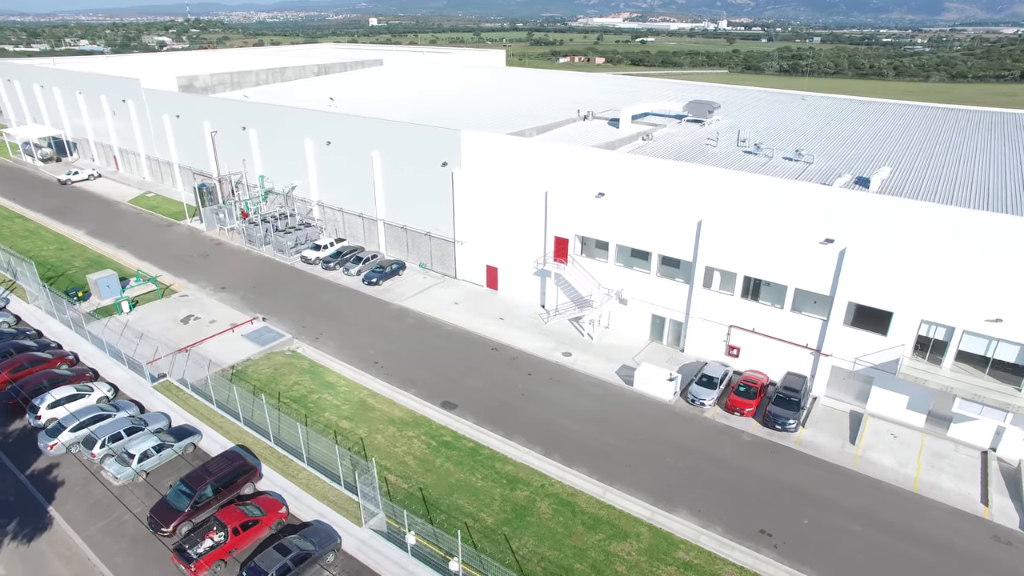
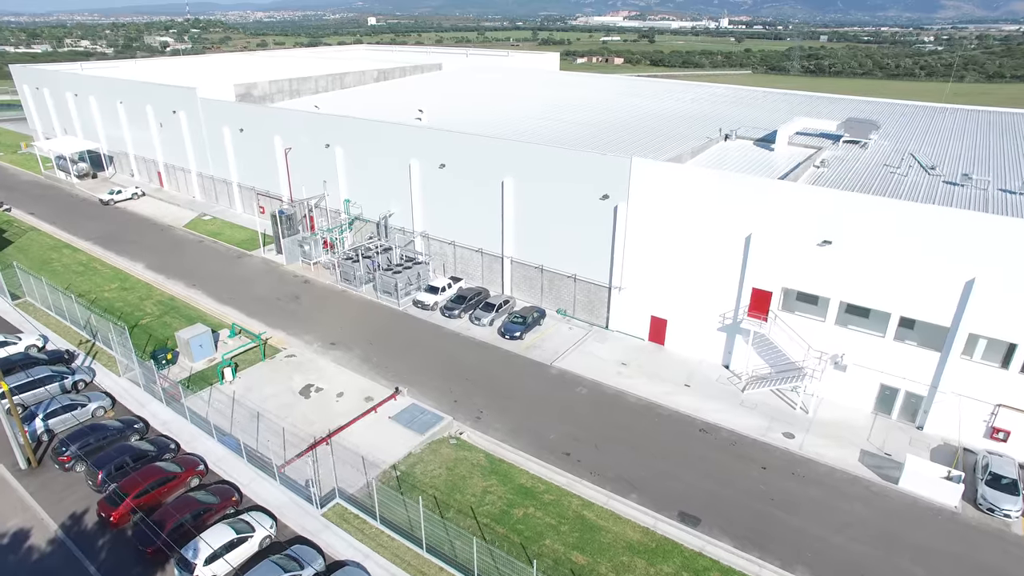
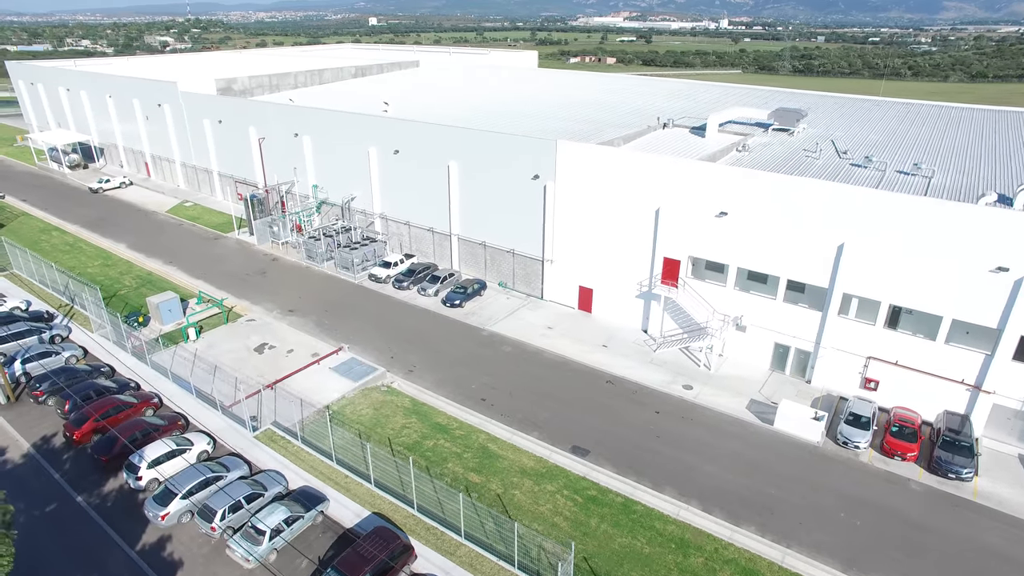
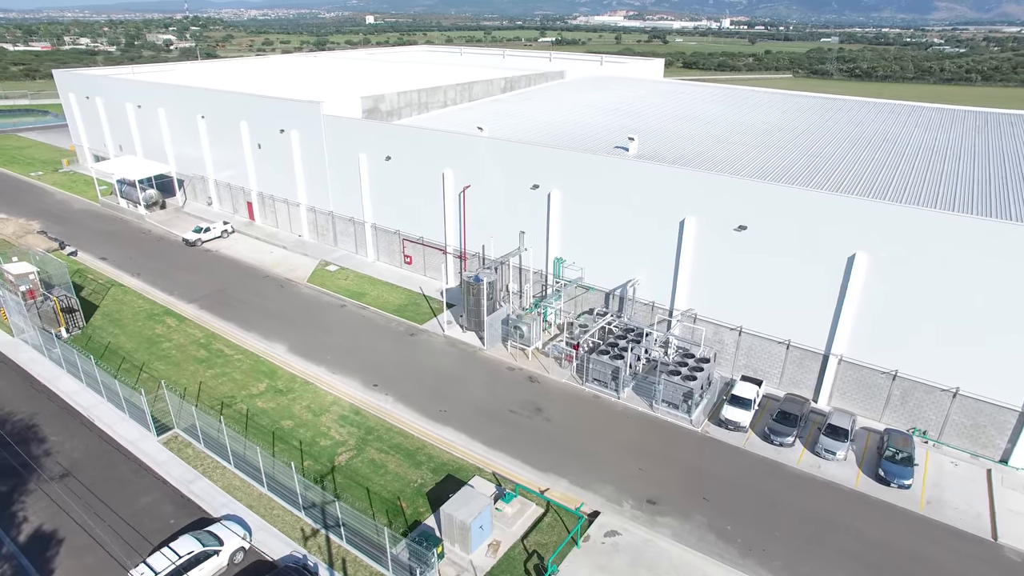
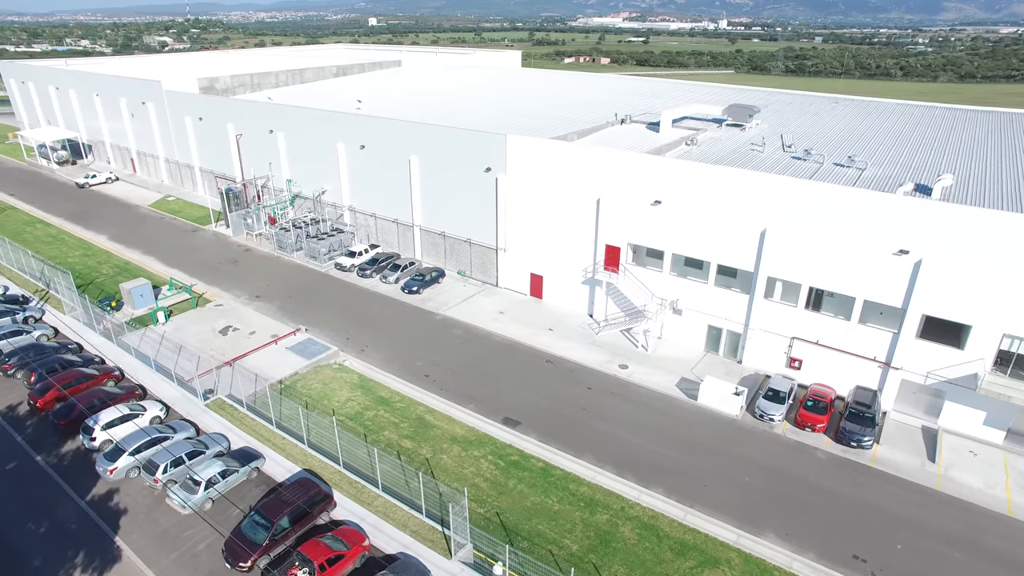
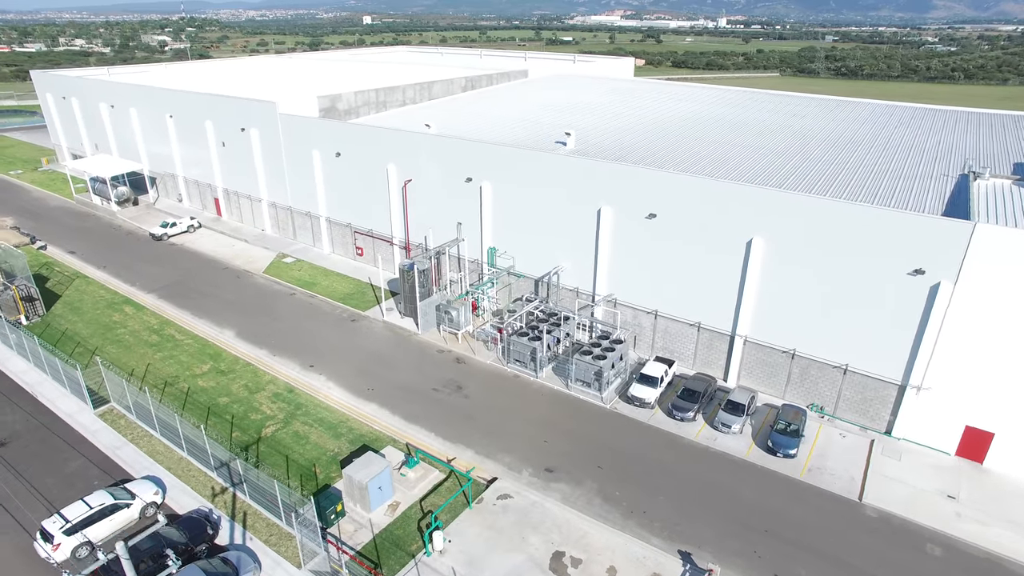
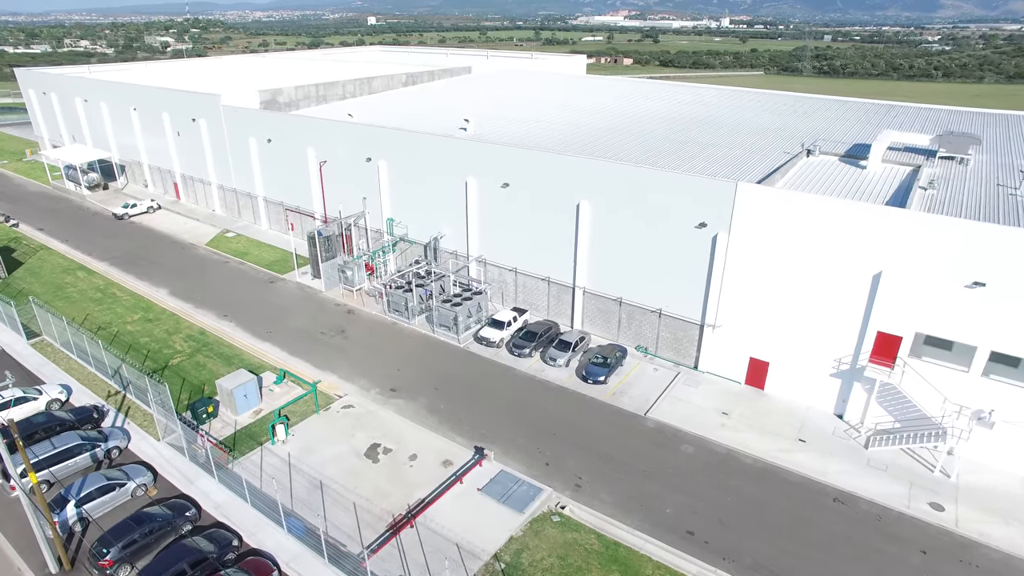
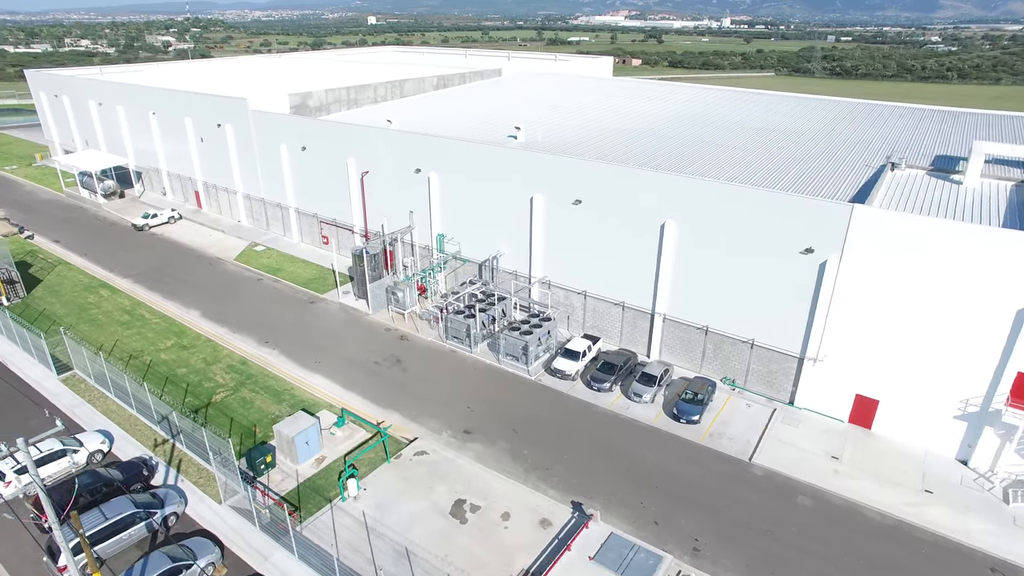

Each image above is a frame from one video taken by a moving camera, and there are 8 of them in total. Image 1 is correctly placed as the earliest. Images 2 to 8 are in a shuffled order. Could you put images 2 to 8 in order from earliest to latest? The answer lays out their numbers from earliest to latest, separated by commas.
5, 3, 2, 7, 8, 6, 4
